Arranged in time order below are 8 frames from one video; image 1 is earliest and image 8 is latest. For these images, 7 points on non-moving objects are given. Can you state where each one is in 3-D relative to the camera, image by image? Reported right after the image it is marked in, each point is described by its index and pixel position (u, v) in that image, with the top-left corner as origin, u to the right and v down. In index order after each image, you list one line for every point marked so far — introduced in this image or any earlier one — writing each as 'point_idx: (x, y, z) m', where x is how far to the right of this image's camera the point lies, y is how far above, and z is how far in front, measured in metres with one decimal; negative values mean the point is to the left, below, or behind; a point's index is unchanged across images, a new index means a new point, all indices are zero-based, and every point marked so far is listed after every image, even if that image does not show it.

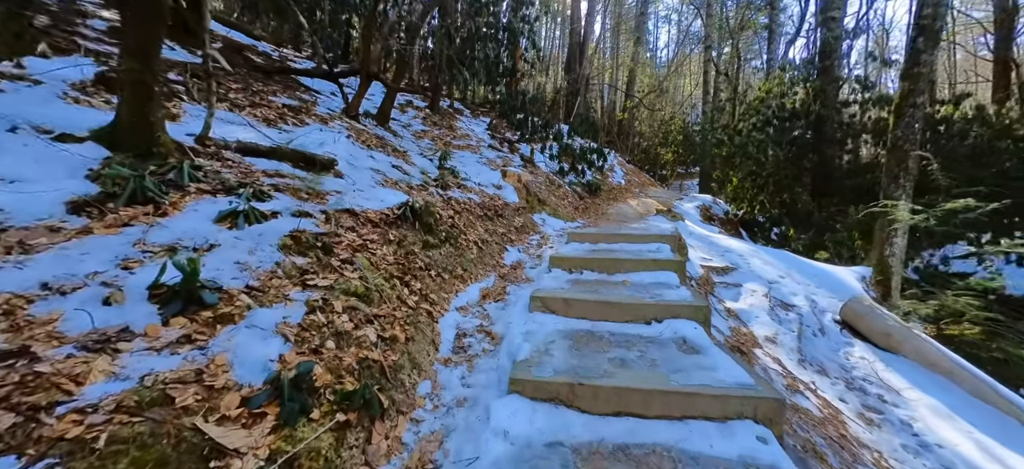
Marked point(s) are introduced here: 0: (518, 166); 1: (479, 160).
0: (+0.2, +1.4, +9.1) m
1: (-0.6, +1.4, +8.3) m
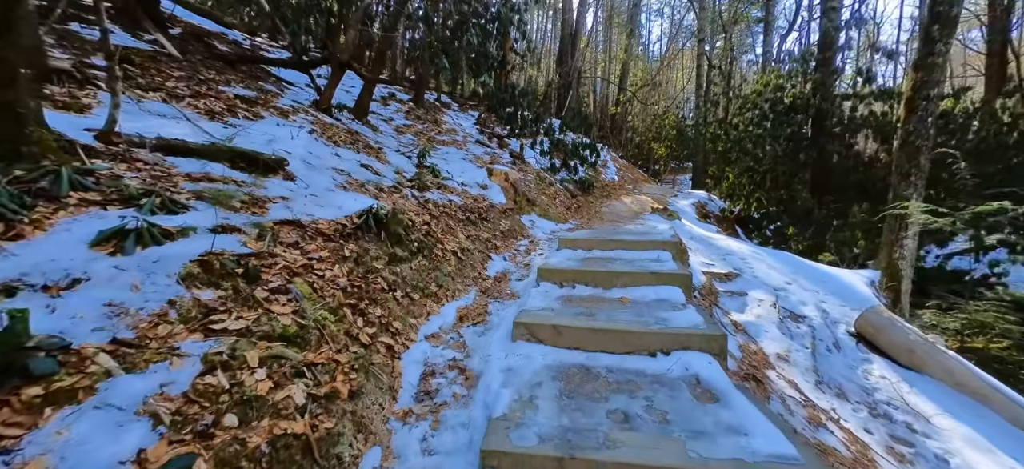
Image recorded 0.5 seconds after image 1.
0: (-0.1, +1.4, +8.6) m
1: (-0.8, +1.4, +7.8) m
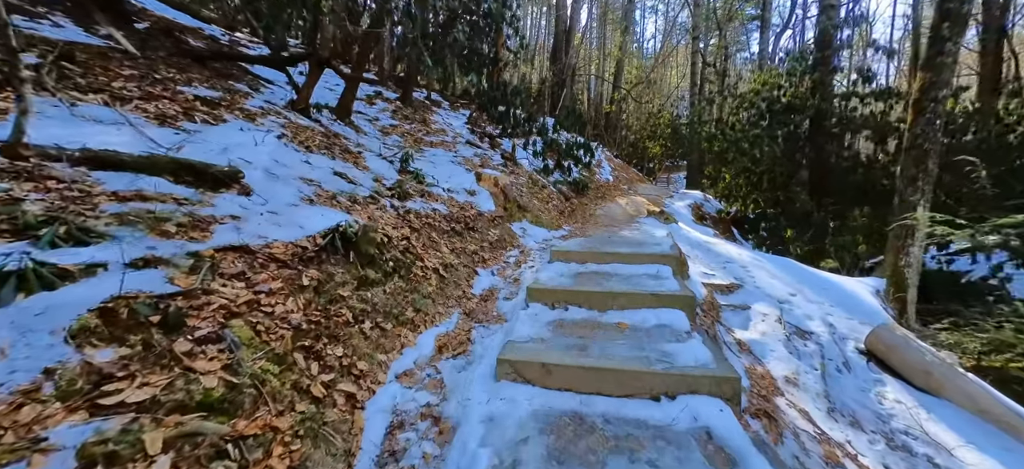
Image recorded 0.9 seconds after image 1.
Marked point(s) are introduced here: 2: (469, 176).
0: (-0.3, +1.3, +8.2) m
1: (-1.0, +1.3, +7.4) m
2: (-0.6, +0.8, +6.1) m
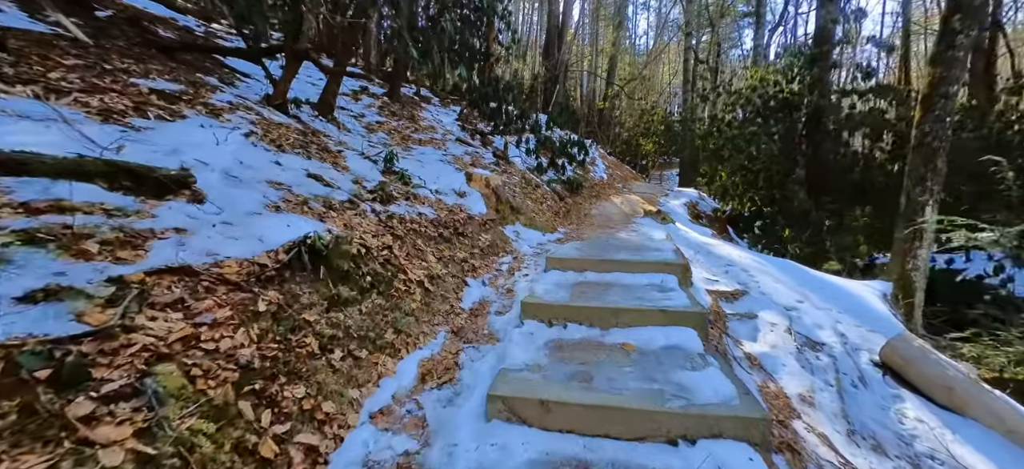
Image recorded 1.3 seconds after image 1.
0: (-0.4, +1.3, +7.9) m
1: (-1.1, +1.3, +7.1) m
2: (-0.7, +0.8, +5.8) m
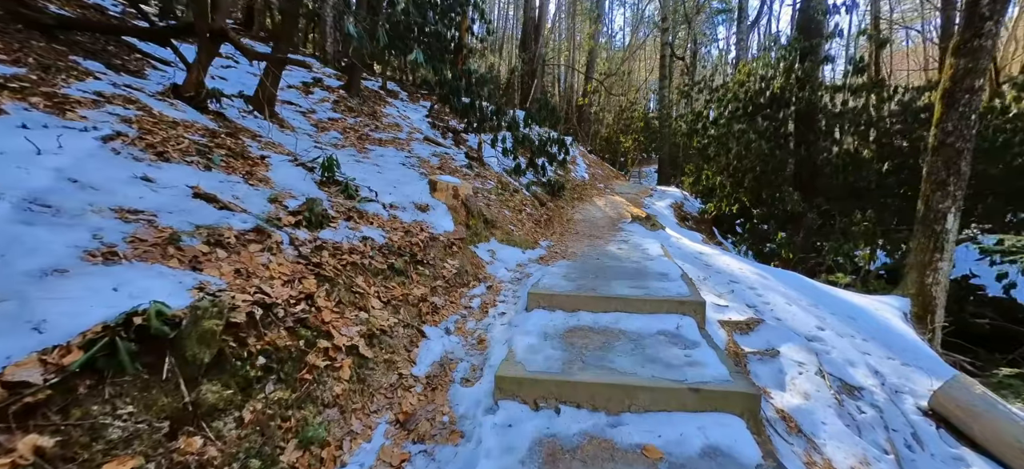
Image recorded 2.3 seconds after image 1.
0: (-0.8, +1.1, +7.0) m
1: (-1.5, +1.0, +6.1) m
2: (-1.0, +0.6, +4.8) m
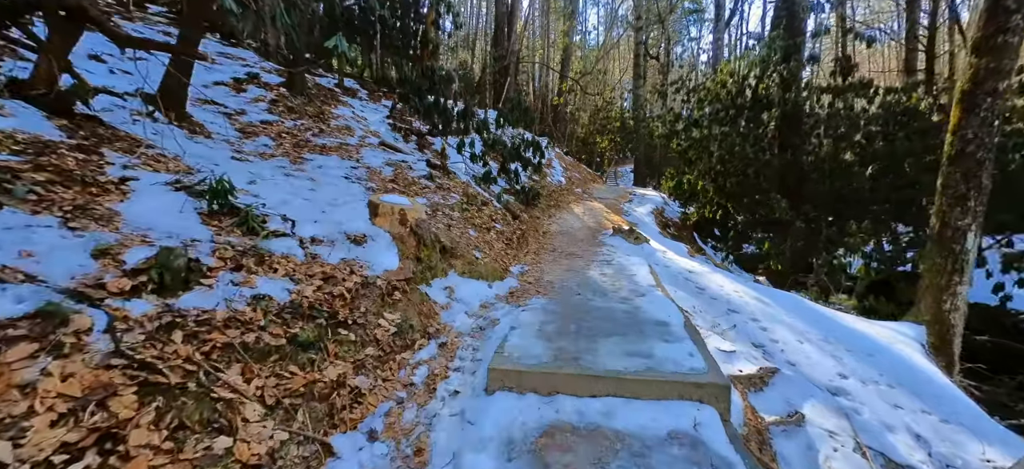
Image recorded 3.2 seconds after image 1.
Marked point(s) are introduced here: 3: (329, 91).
0: (-1.3, +0.8, +6.0) m
1: (-1.9, +0.7, +5.1) m
2: (-1.4, +0.3, +3.9) m
3: (-3.9, +3.1, +9.1) m
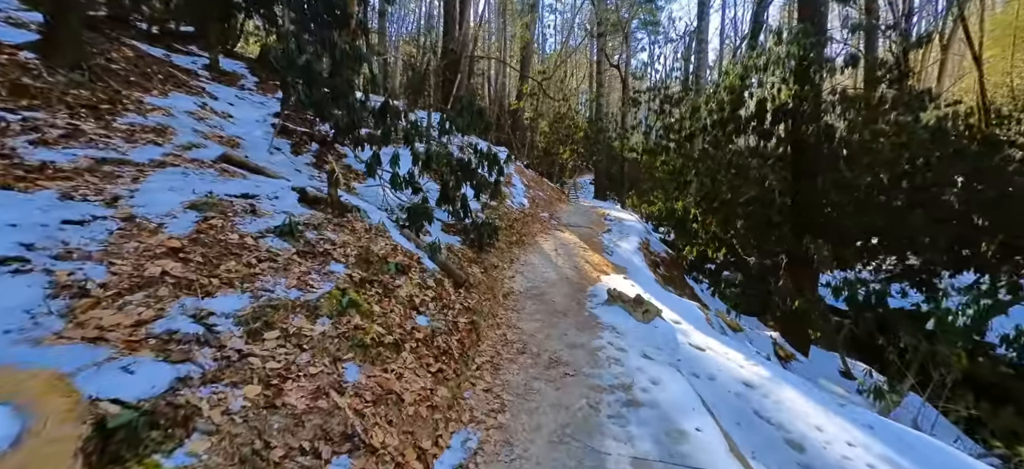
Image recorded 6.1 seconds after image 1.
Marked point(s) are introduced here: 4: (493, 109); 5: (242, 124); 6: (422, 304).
0: (-1.7, 0.0, +3.0) m
1: (-2.3, 0.0, +2.1) m
2: (-1.6, -0.5, +0.9) m
3: (-4.7, +2.3, +5.9) m
4: (-0.8, +5.1, +17.5) m
5: (-3.6, +1.5, +5.7) m
6: (-0.7, -0.6, +3.5) m
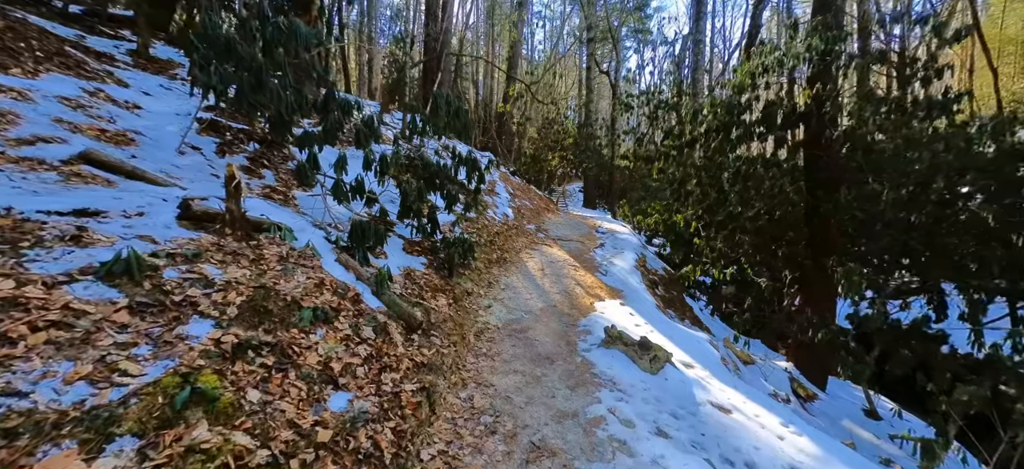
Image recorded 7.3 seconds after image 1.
0: (-1.9, -0.2, +1.9) m
1: (-2.5, -0.2, +0.9) m
2: (-1.7, -0.7, -0.2) m
3: (-4.9, +2.0, +4.7) m
4: (-1.3, +4.7, +16.5) m
5: (-3.9, +1.3, +4.6) m
6: (-0.9, -0.8, +2.4) m
